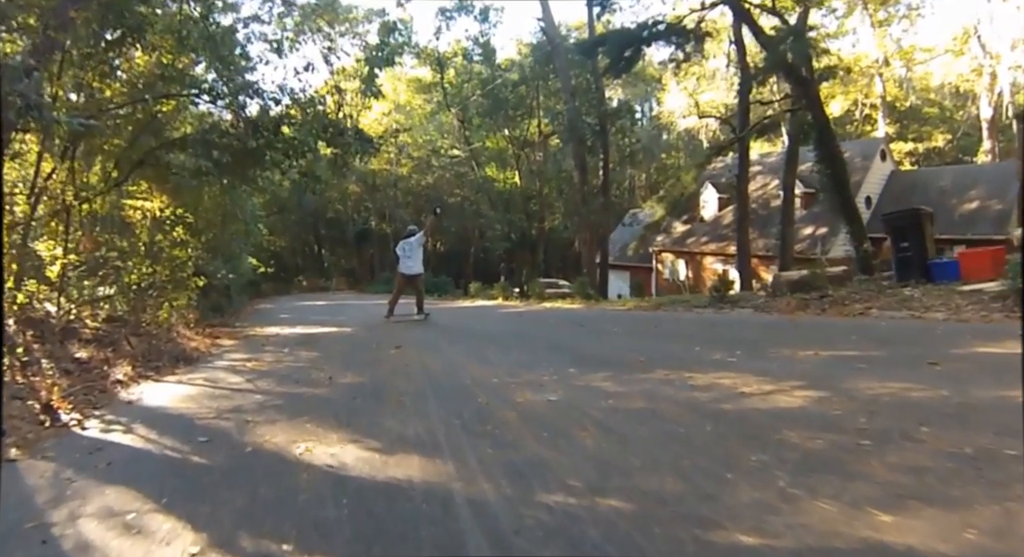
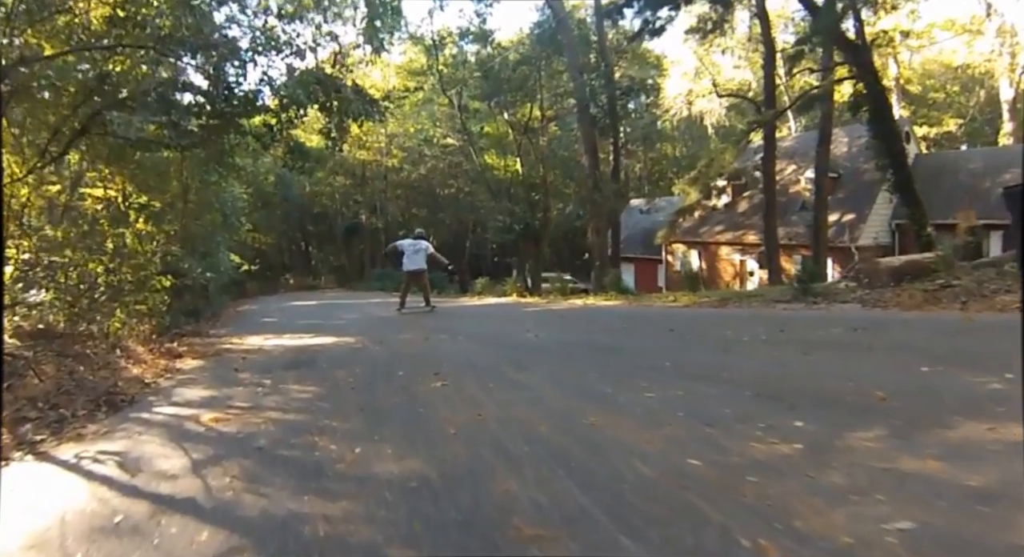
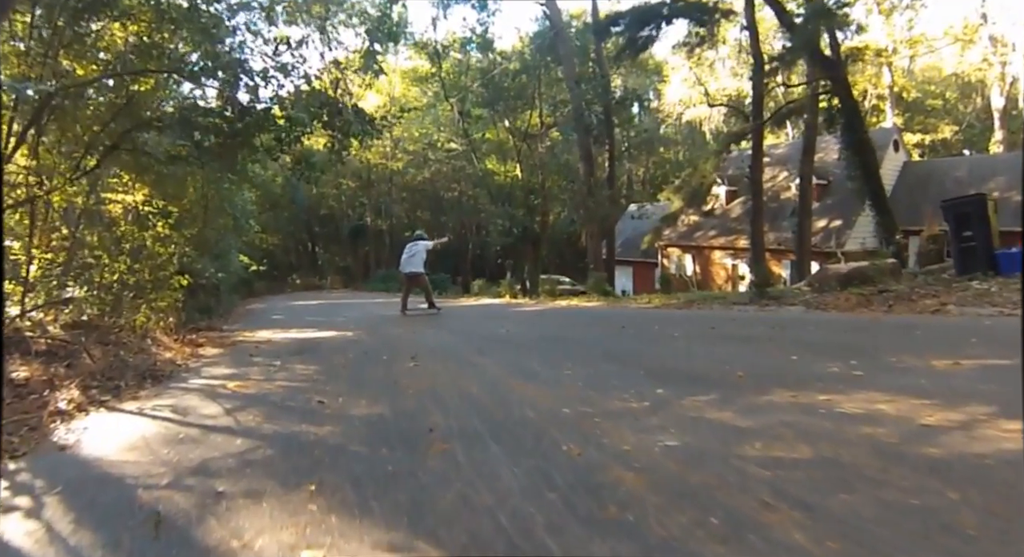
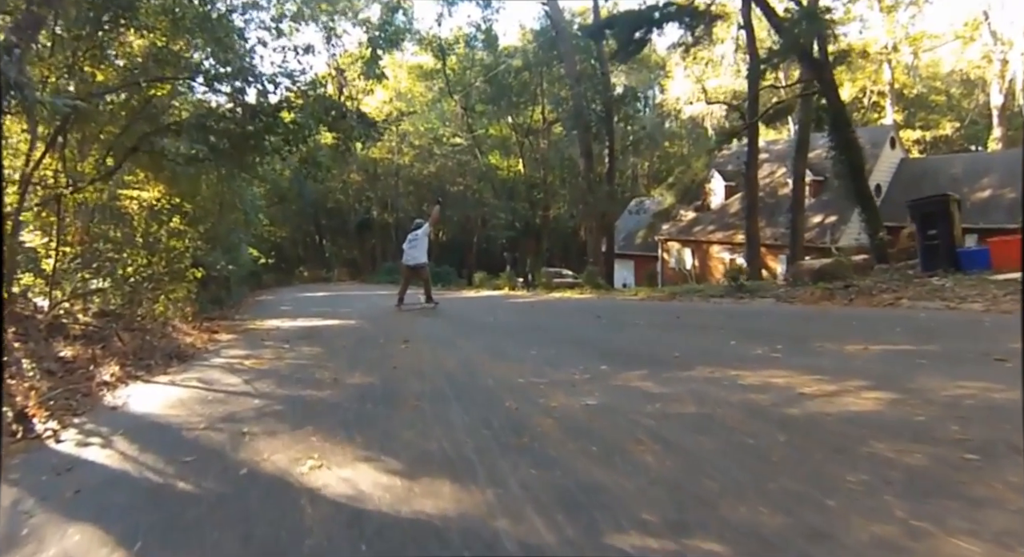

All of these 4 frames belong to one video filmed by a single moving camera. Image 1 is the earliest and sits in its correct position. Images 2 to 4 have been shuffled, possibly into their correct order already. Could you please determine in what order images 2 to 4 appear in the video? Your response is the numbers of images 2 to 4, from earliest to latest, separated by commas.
4, 3, 2
